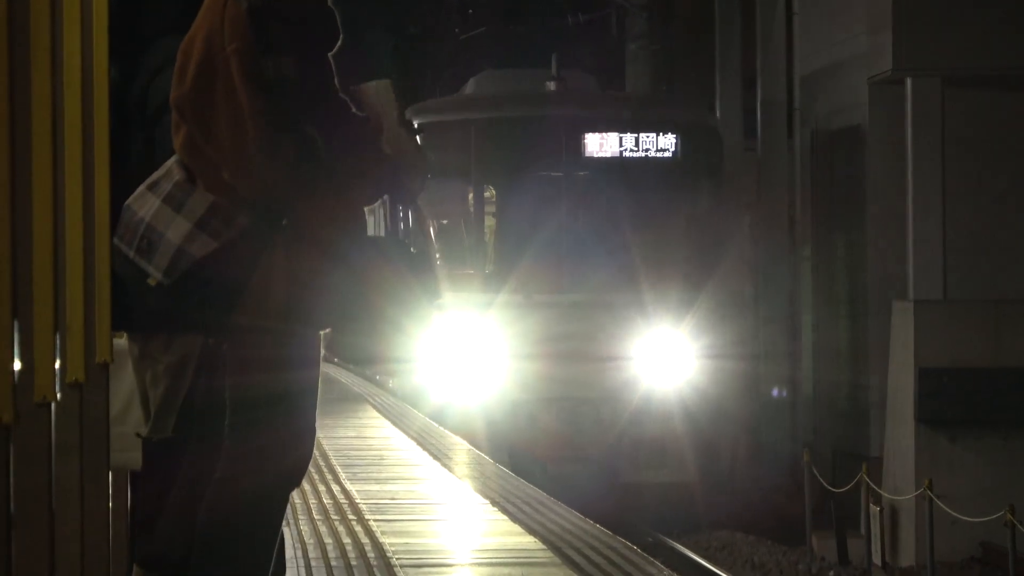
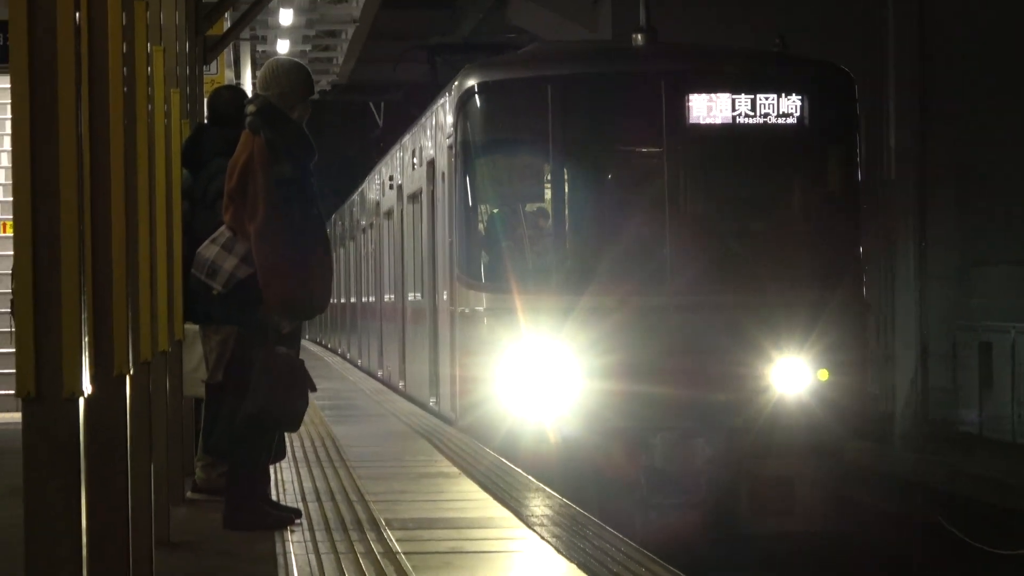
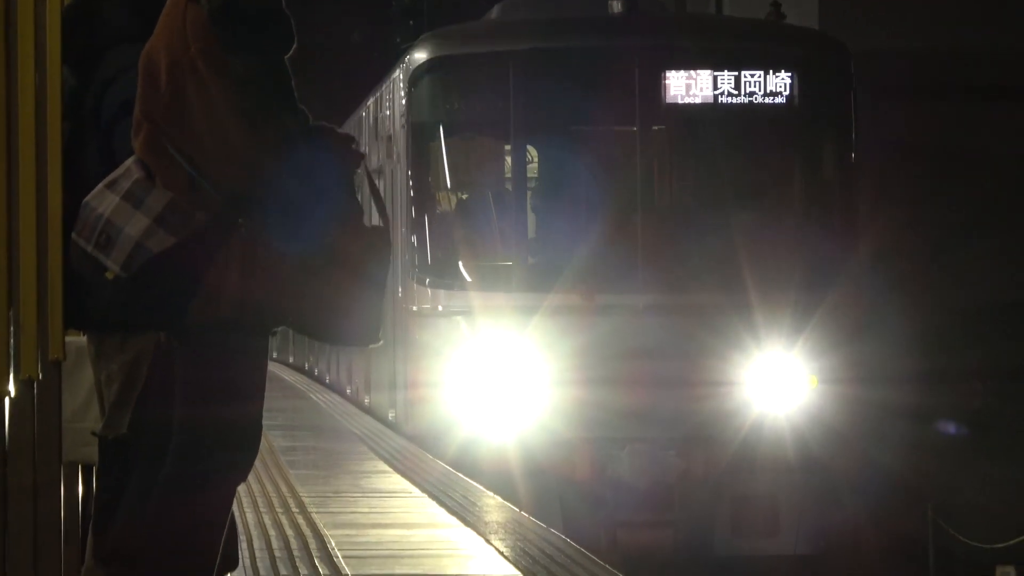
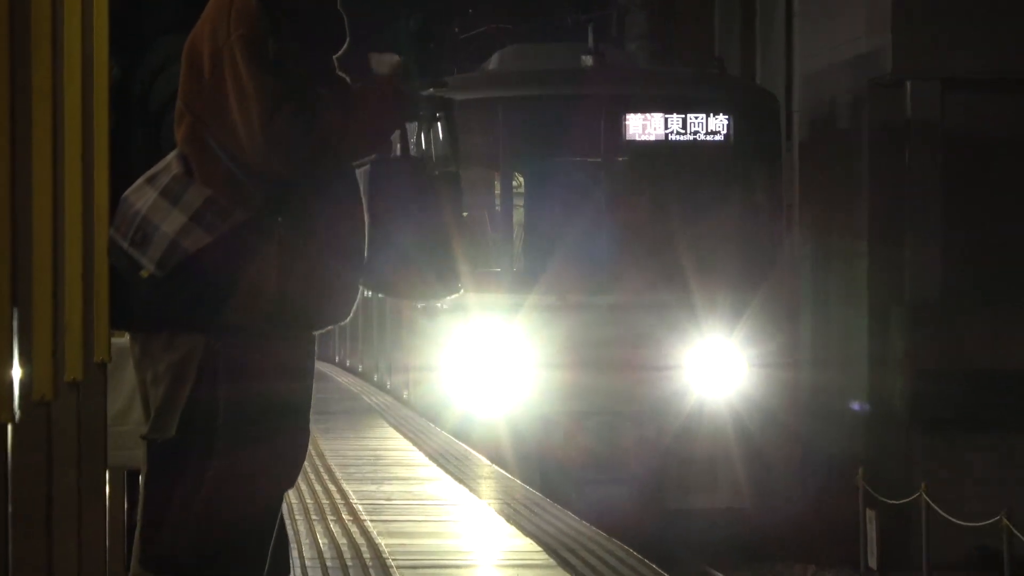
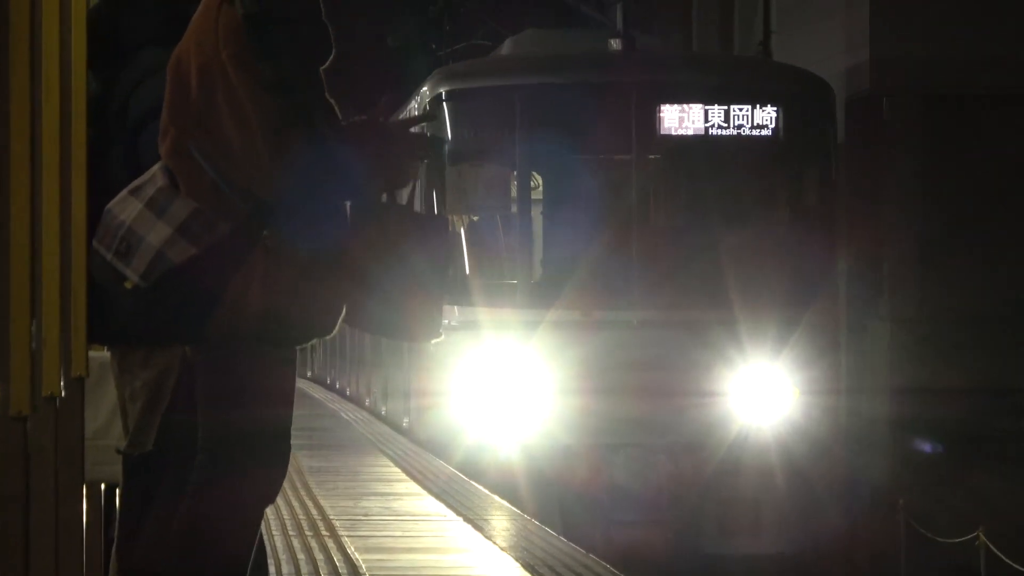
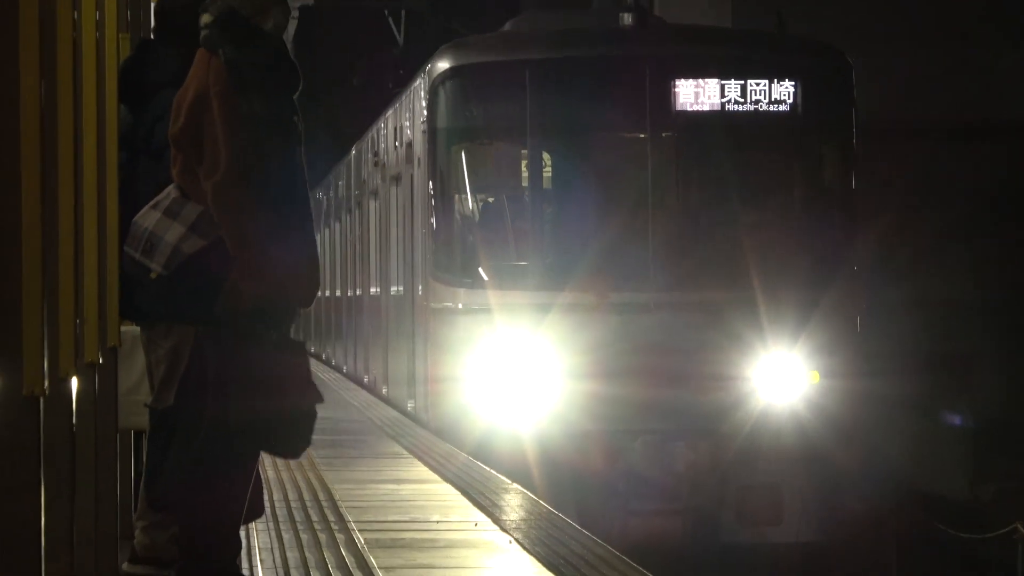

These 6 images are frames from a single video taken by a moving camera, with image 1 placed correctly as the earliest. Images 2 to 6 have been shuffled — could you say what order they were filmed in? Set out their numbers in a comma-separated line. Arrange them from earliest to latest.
4, 5, 3, 6, 2
